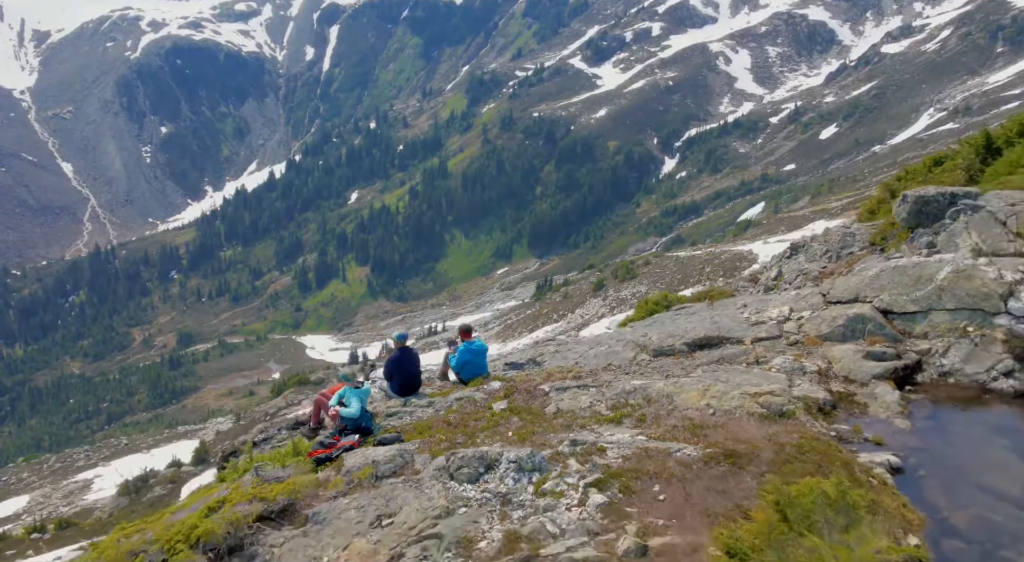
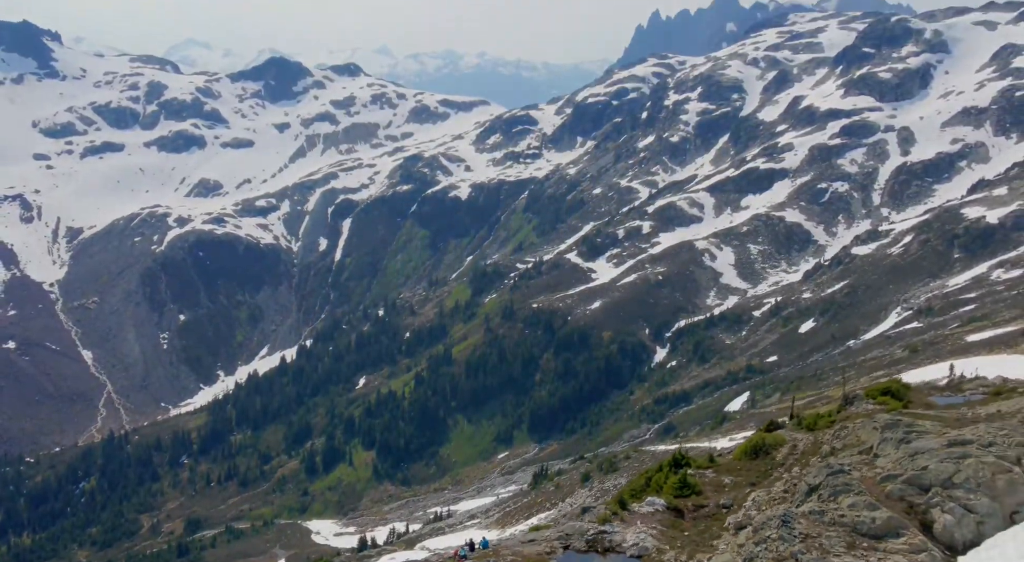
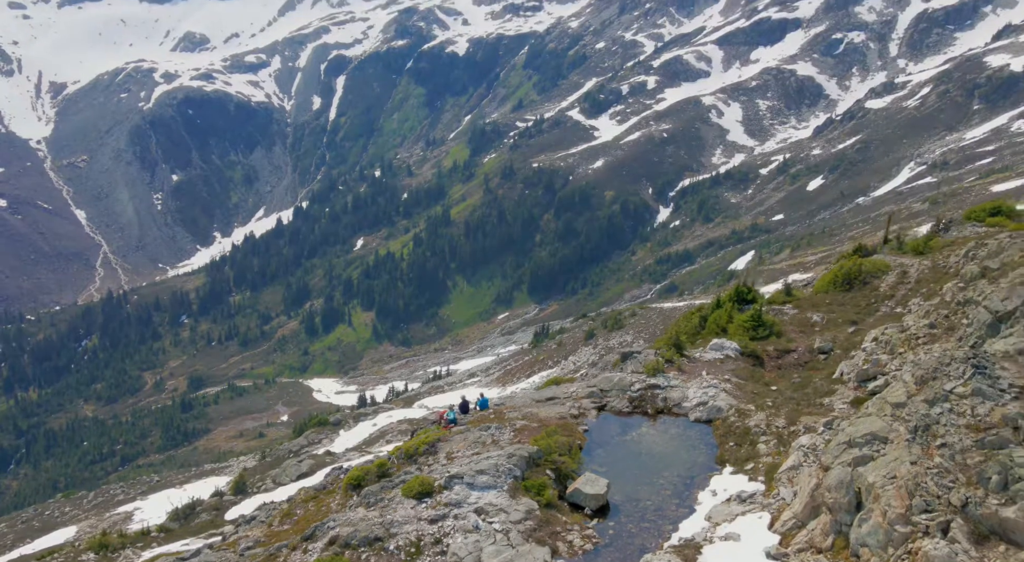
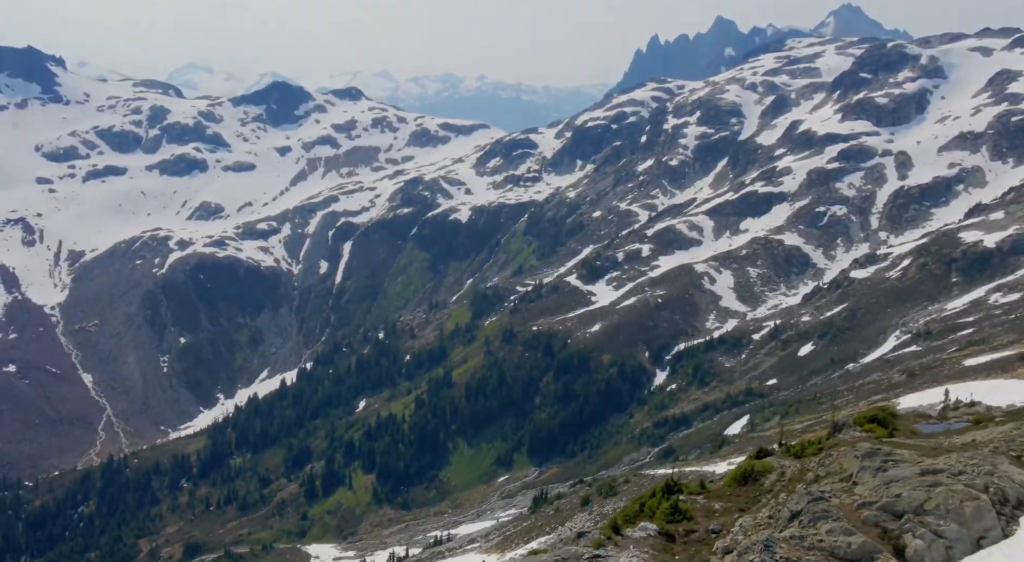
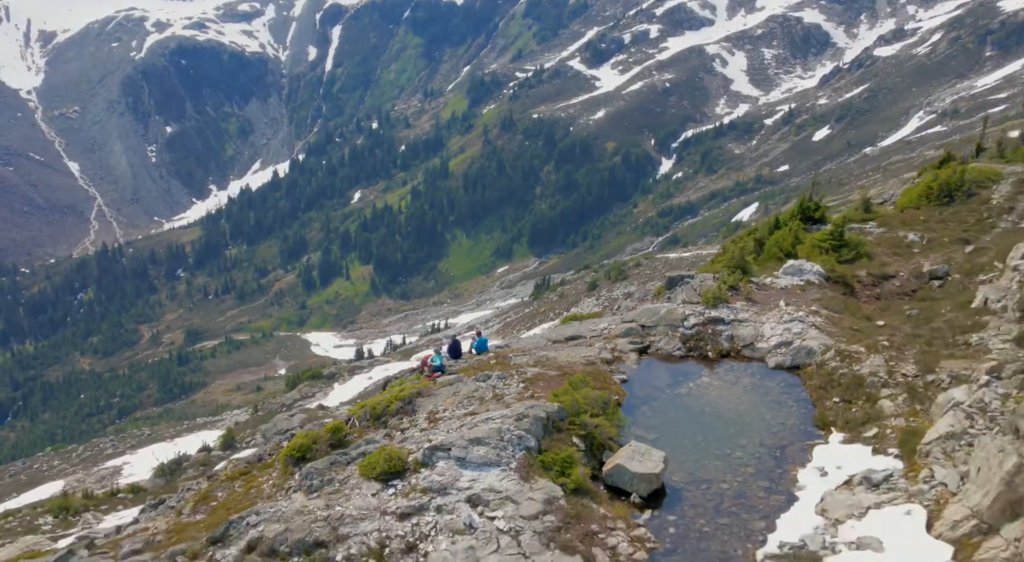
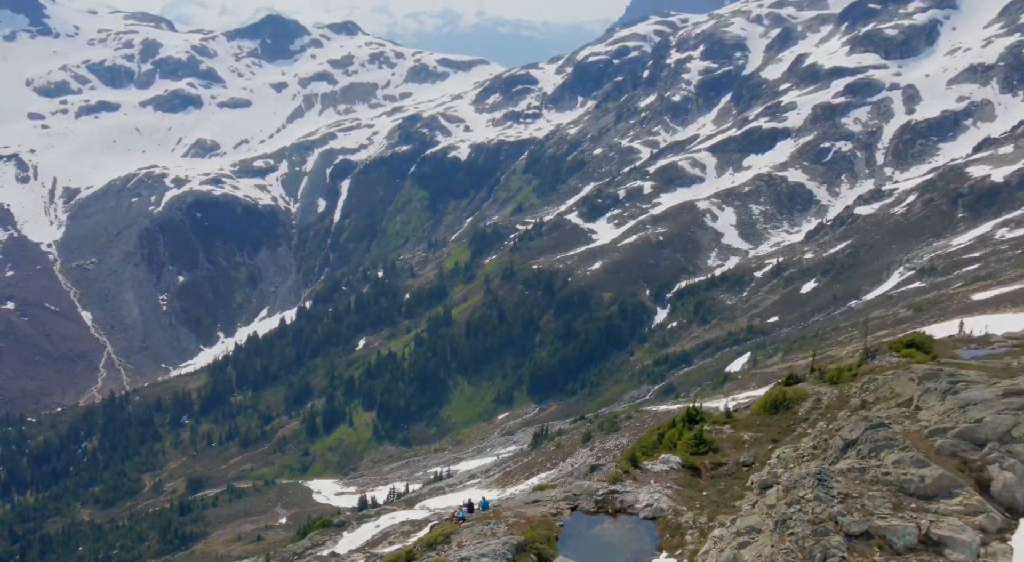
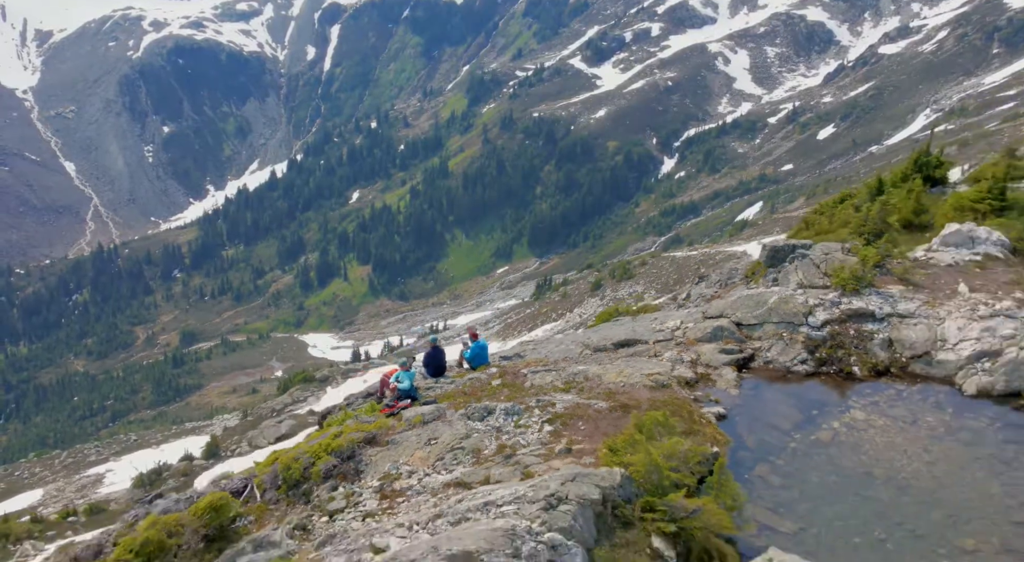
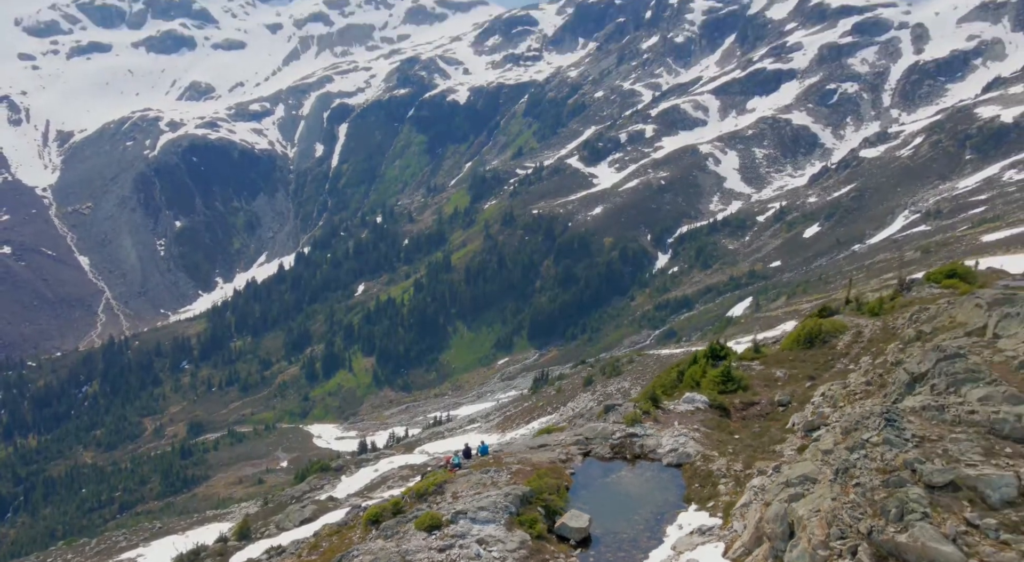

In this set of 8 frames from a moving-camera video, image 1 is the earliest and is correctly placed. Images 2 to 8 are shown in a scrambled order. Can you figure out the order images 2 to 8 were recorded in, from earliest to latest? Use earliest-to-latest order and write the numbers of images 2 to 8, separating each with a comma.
7, 5, 3, 8, 6, 2, 4
